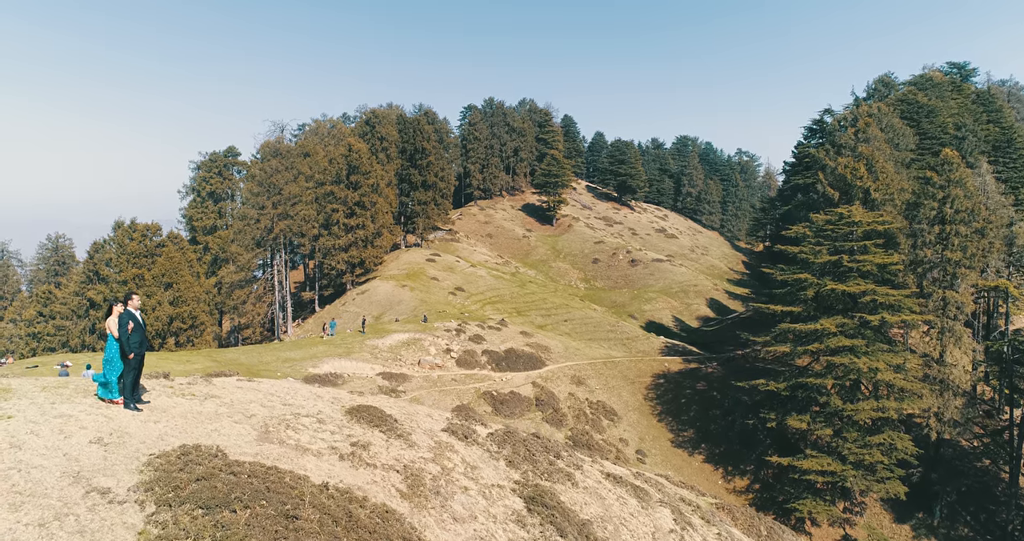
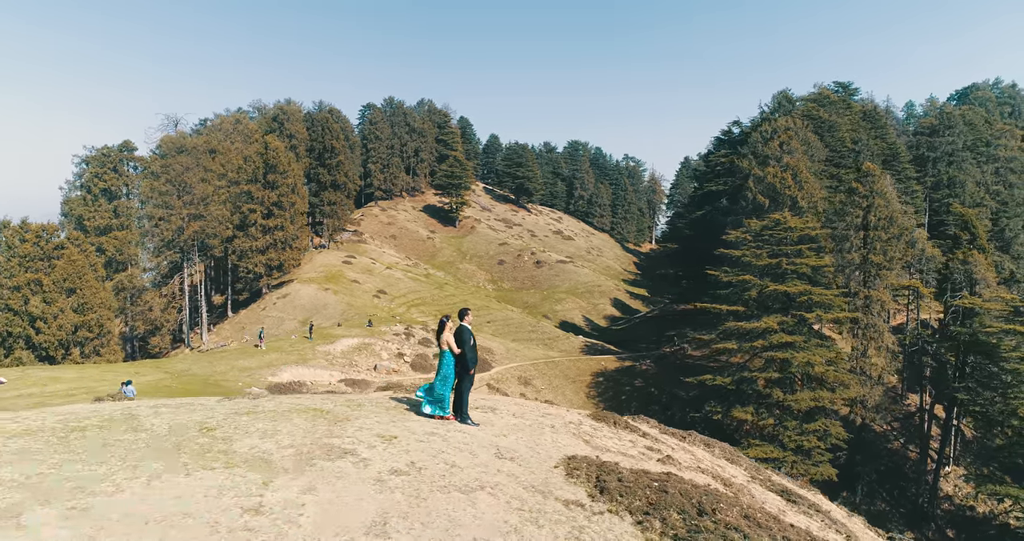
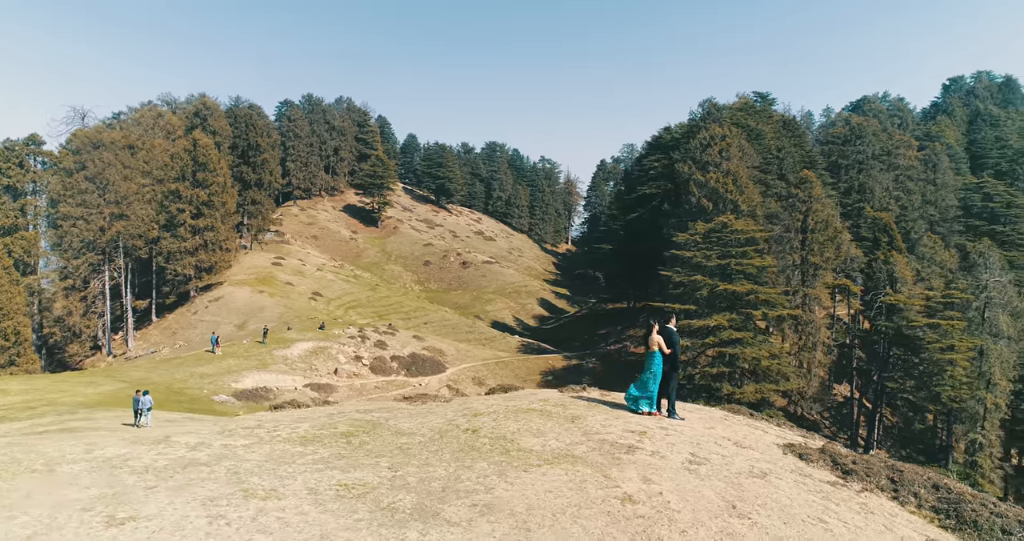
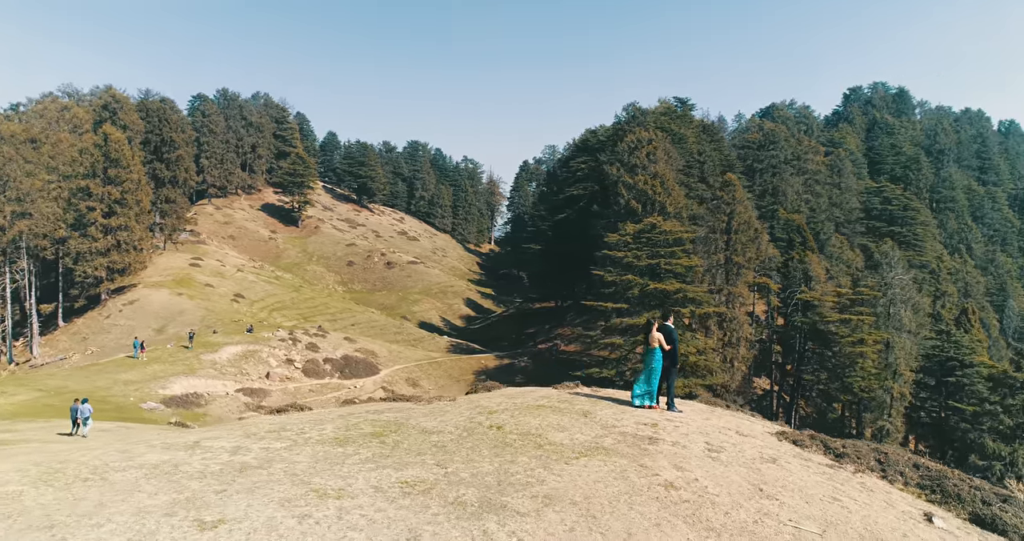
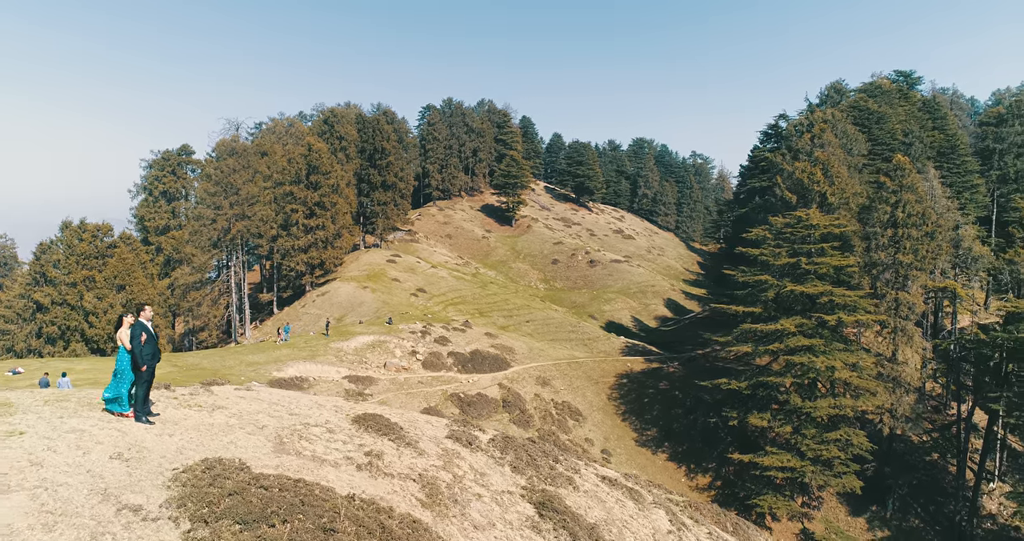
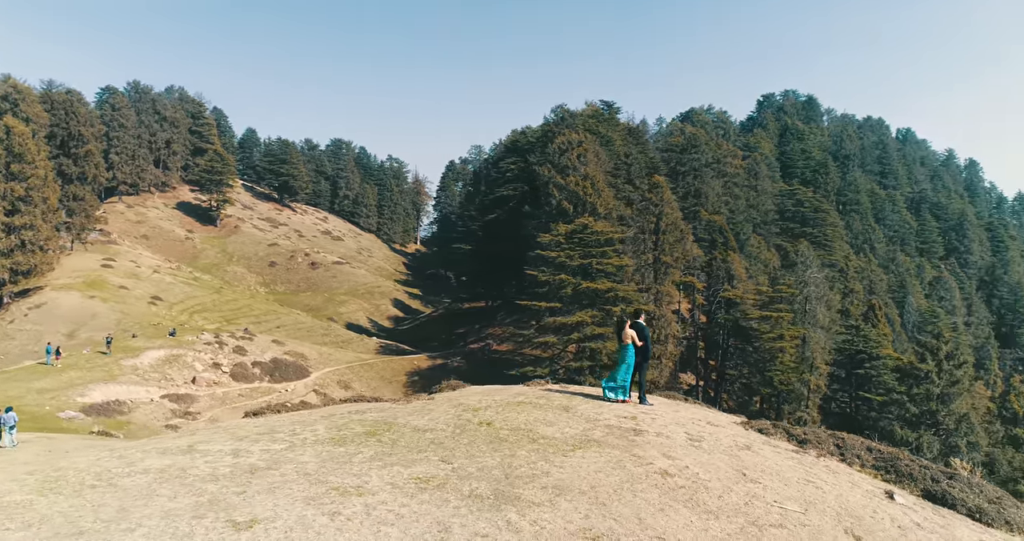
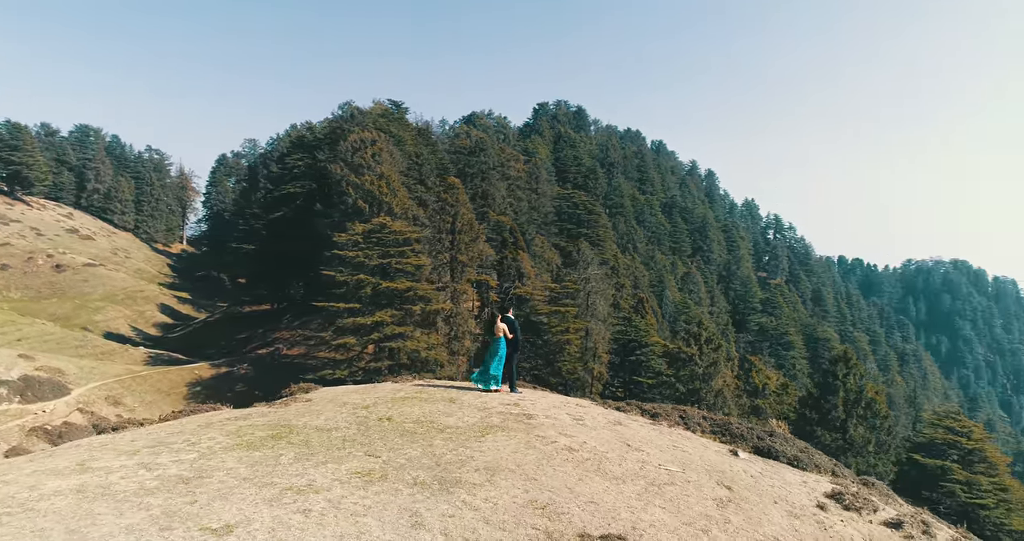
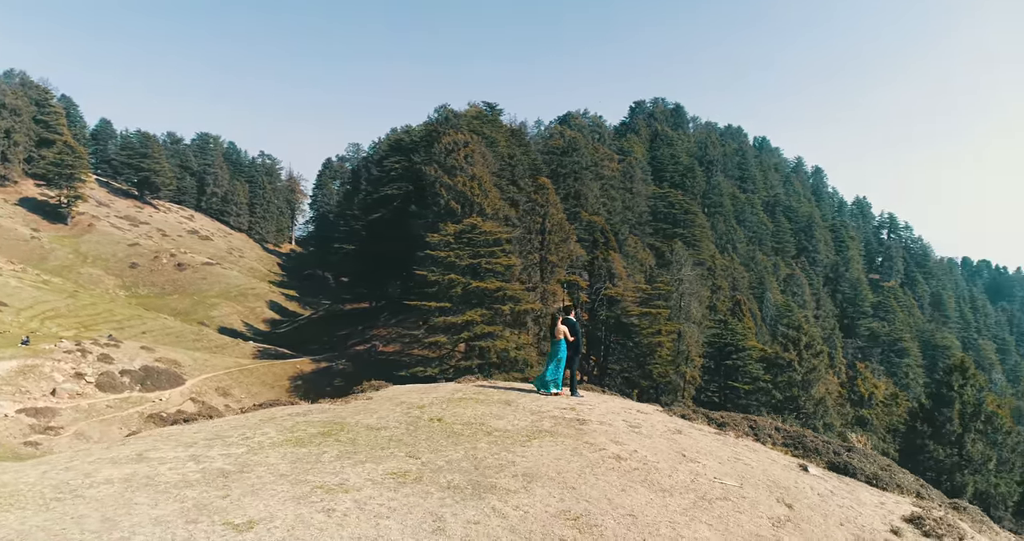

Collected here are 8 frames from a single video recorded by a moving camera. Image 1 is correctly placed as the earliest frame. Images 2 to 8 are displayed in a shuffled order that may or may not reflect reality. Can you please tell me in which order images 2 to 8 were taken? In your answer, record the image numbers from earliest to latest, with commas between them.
5, 2, 3, 4, 6, 8, 7
